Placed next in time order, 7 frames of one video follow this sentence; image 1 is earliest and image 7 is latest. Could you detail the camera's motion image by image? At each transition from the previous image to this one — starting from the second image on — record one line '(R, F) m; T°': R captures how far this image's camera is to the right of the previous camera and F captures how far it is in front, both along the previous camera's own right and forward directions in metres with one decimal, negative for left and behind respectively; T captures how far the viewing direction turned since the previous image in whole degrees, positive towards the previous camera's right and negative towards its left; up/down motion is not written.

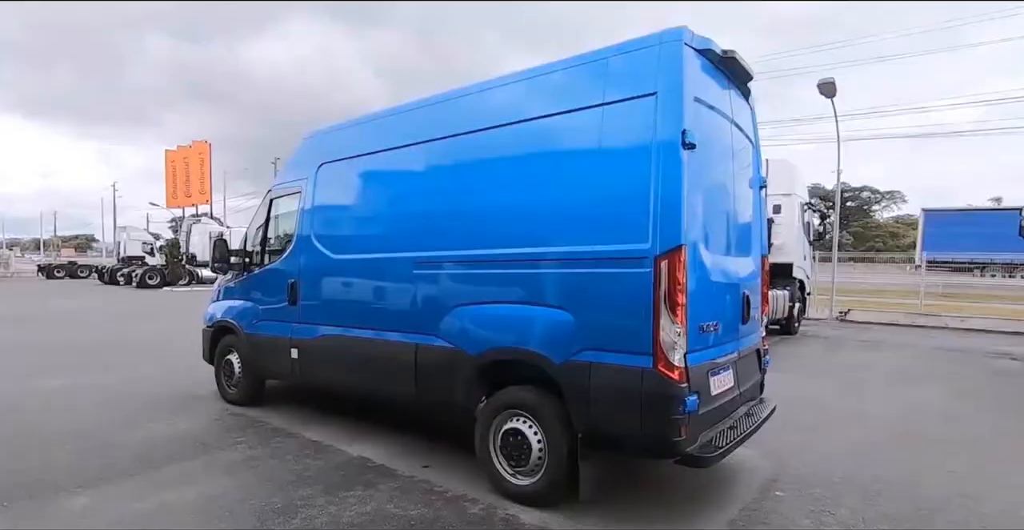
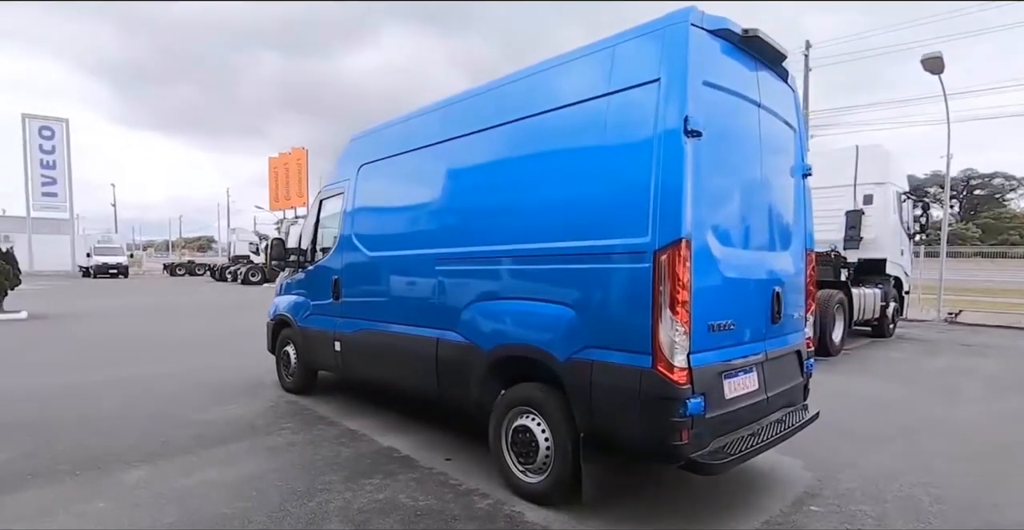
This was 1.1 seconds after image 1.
(+0.5, +0.1) m; -9°
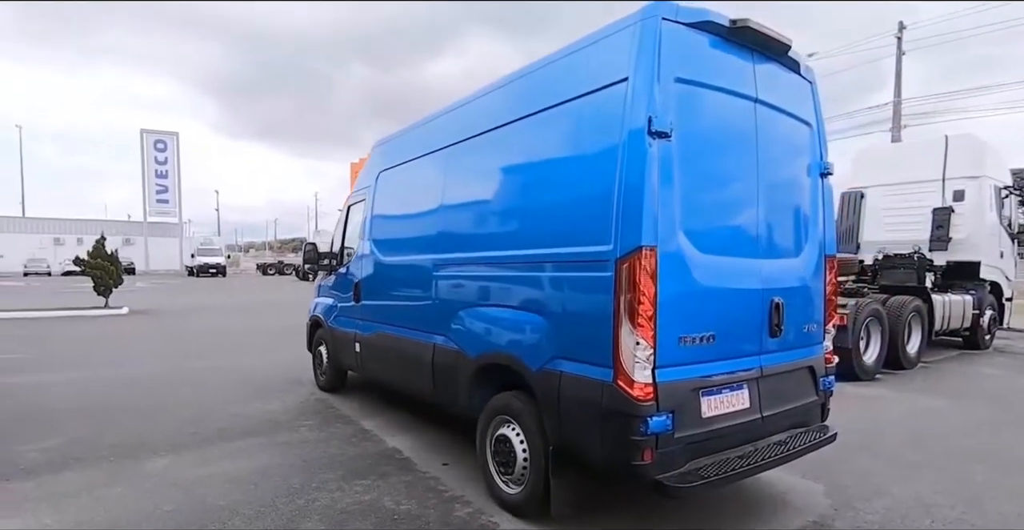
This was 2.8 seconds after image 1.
(+0.7, +0.1) m; -8°
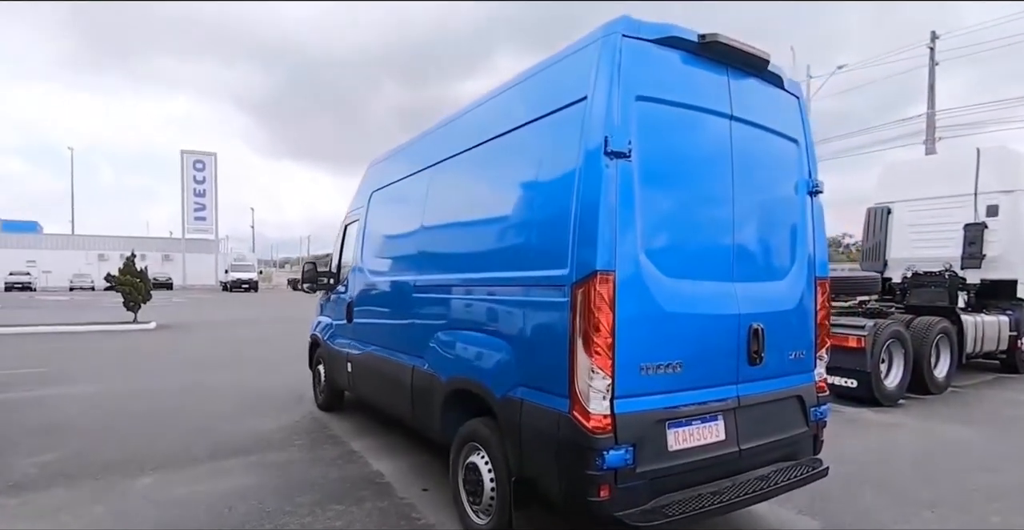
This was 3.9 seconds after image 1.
(+0.4, +0.1) m; -3°
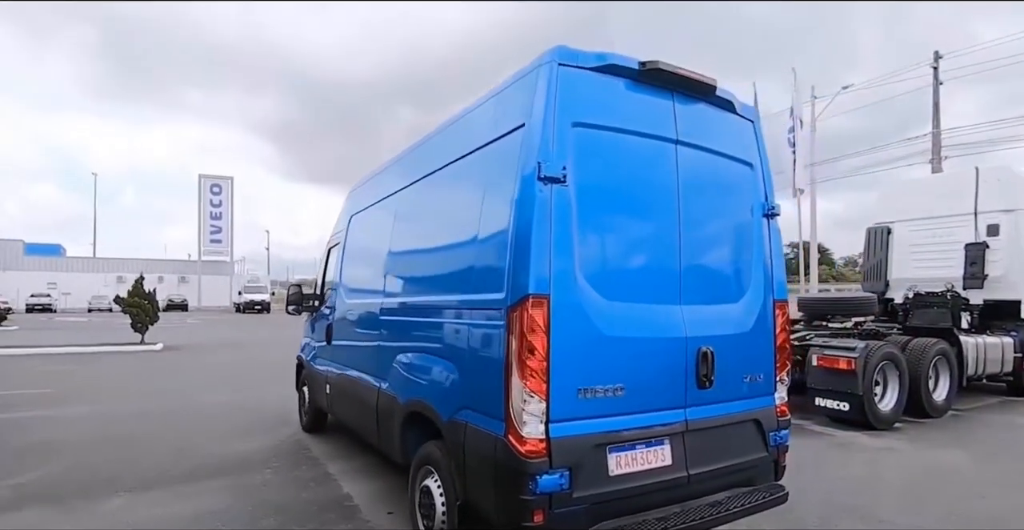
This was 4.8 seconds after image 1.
(+0.4, 0.0) m; -2°
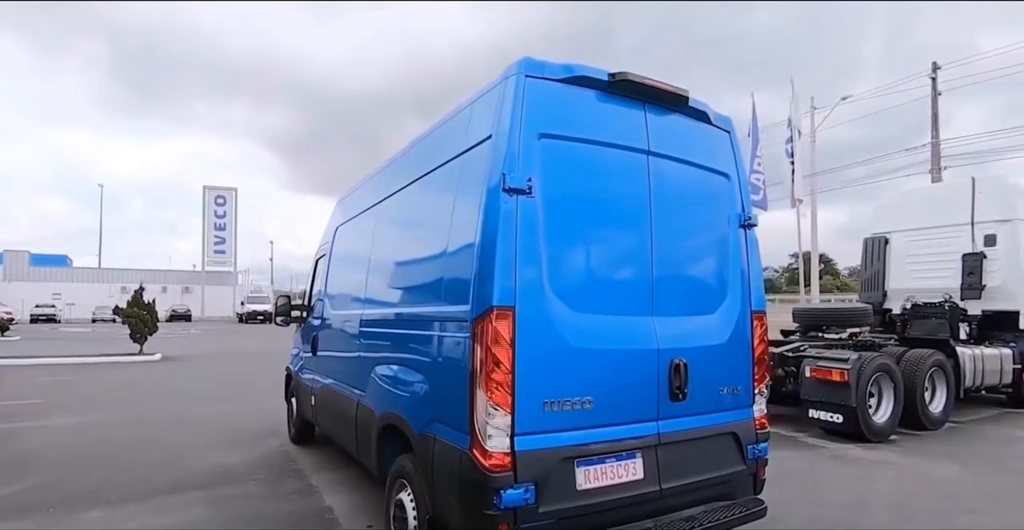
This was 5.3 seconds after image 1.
(+0.2, 0.0) m; -1°
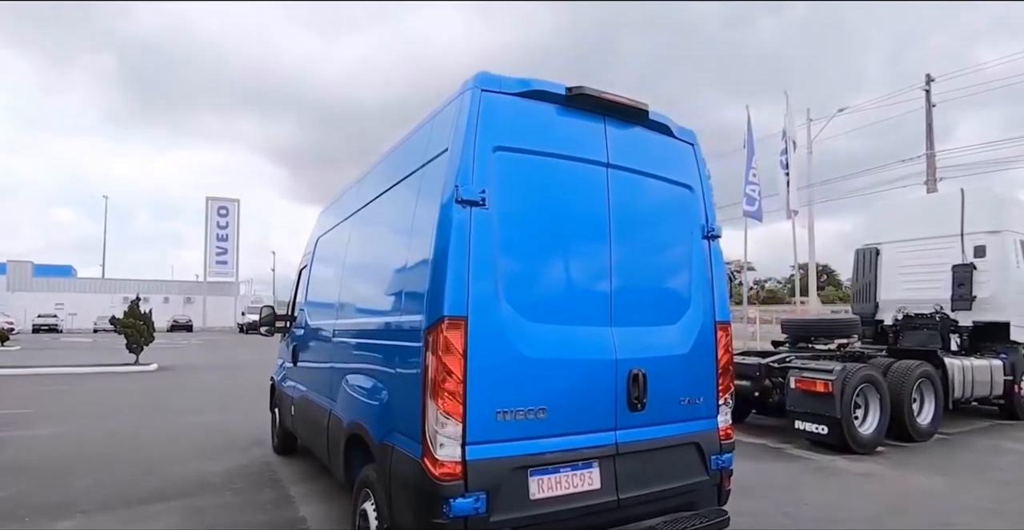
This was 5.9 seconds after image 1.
(+0.2, 0.0) m; -1°
